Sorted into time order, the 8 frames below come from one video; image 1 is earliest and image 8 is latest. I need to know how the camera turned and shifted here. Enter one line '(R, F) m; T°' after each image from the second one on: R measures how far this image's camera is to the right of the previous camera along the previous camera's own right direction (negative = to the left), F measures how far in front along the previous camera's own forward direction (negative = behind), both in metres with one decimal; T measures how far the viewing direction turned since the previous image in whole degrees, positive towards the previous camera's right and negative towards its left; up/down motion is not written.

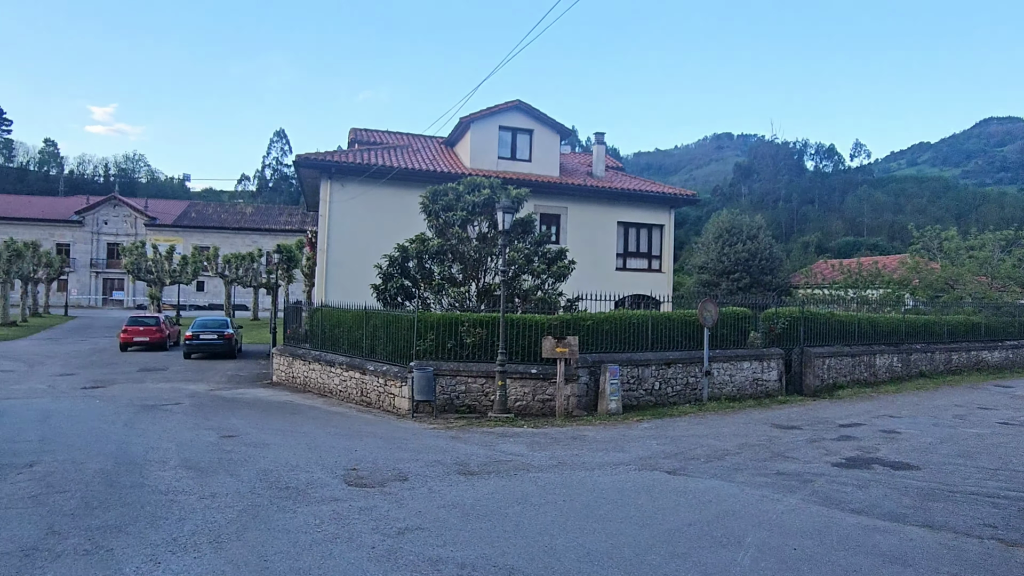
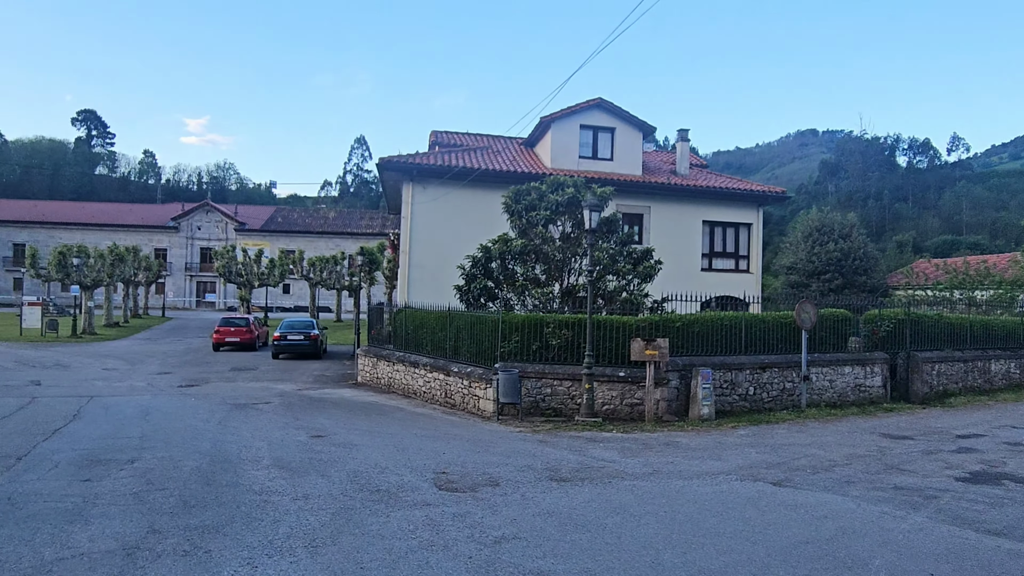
(-0.2, +0.3) m; -6°
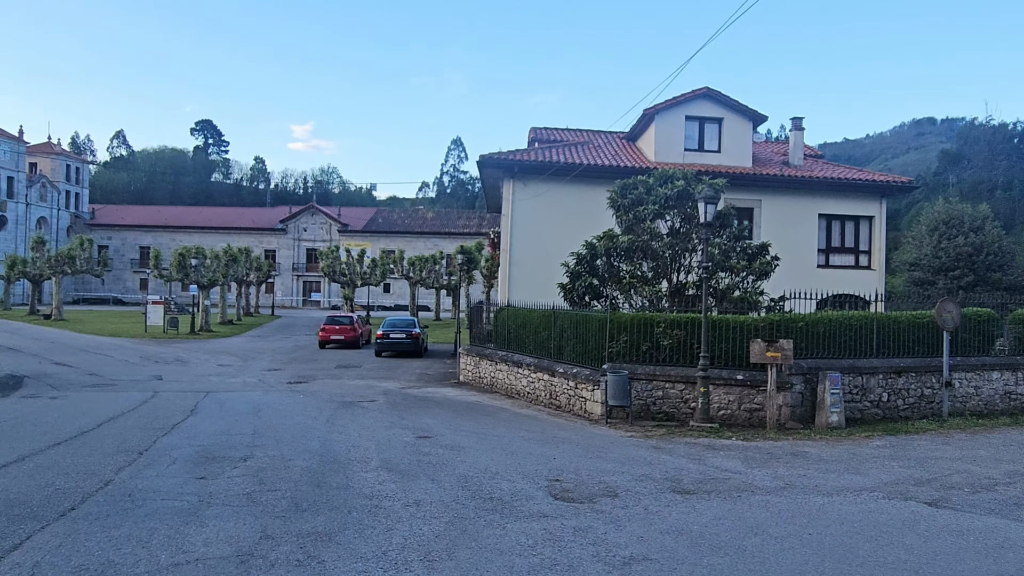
(-0.2, +0.5) m; -7°
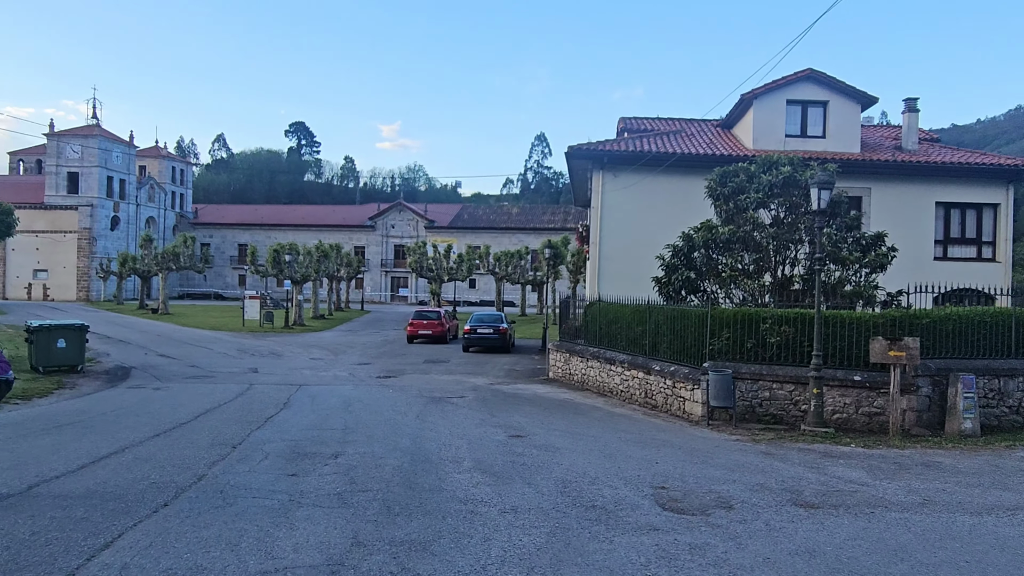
(-0.2, +0.5) m; -6°
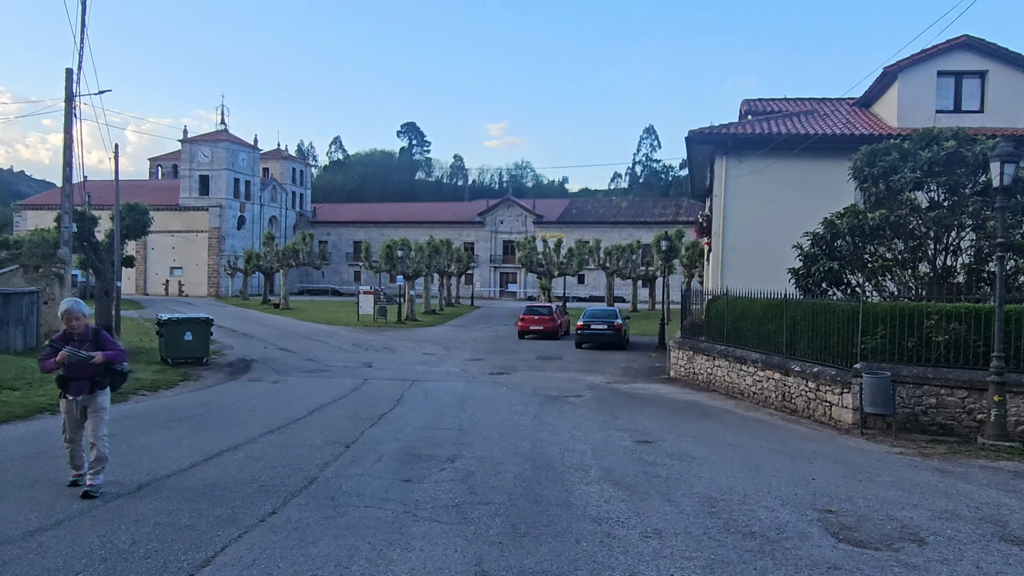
(-0.2, +0.8) m; -8°
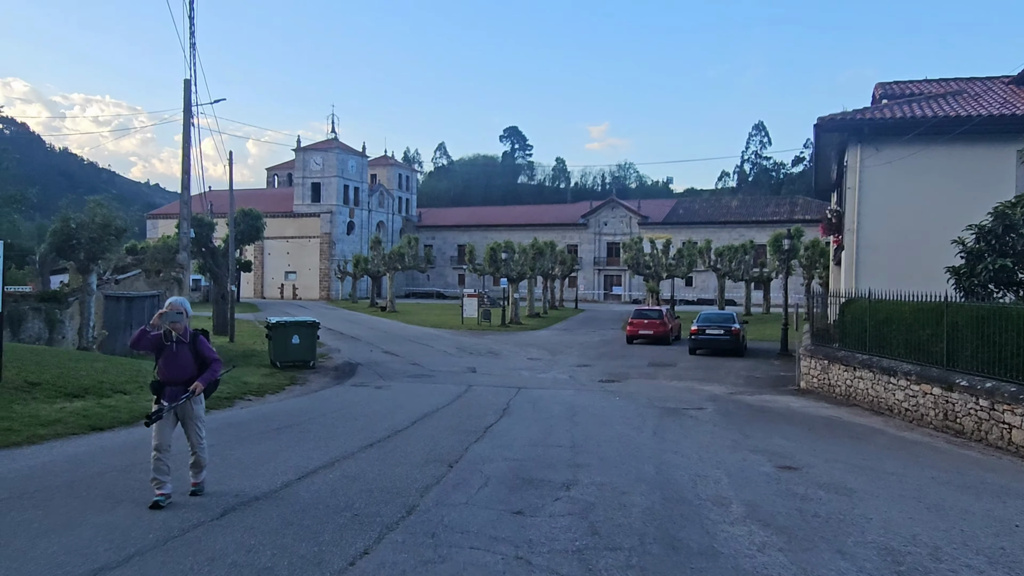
(-0.2, +0.9) m; -8°
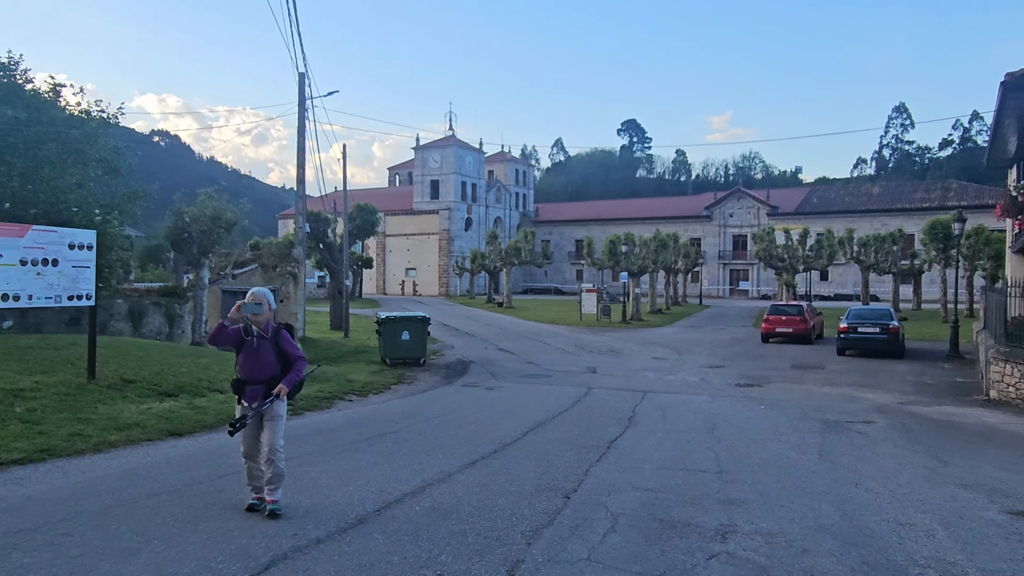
(-0.1, +1.5) m; -9°
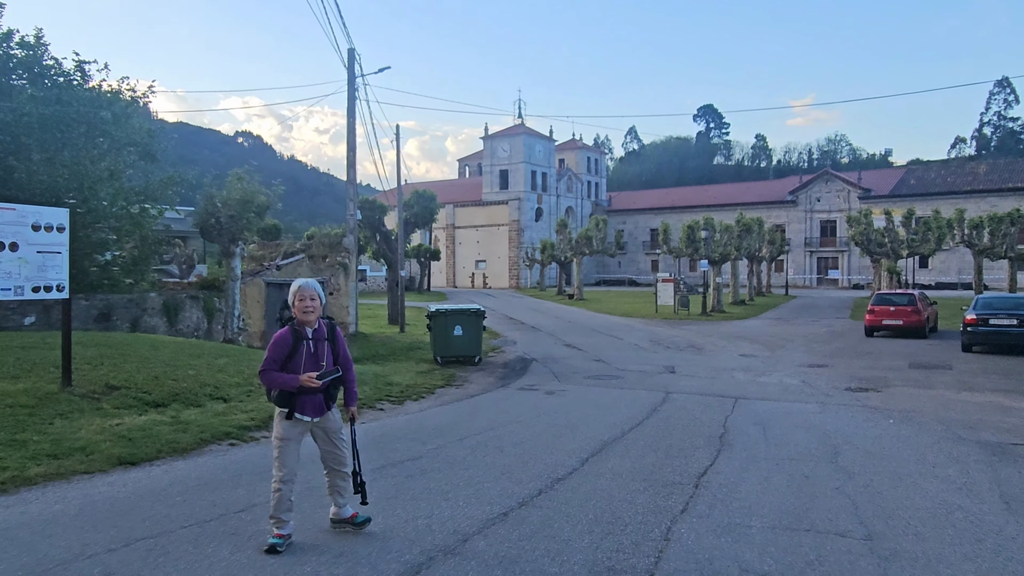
(+0.2, +2.2) m; -6°
